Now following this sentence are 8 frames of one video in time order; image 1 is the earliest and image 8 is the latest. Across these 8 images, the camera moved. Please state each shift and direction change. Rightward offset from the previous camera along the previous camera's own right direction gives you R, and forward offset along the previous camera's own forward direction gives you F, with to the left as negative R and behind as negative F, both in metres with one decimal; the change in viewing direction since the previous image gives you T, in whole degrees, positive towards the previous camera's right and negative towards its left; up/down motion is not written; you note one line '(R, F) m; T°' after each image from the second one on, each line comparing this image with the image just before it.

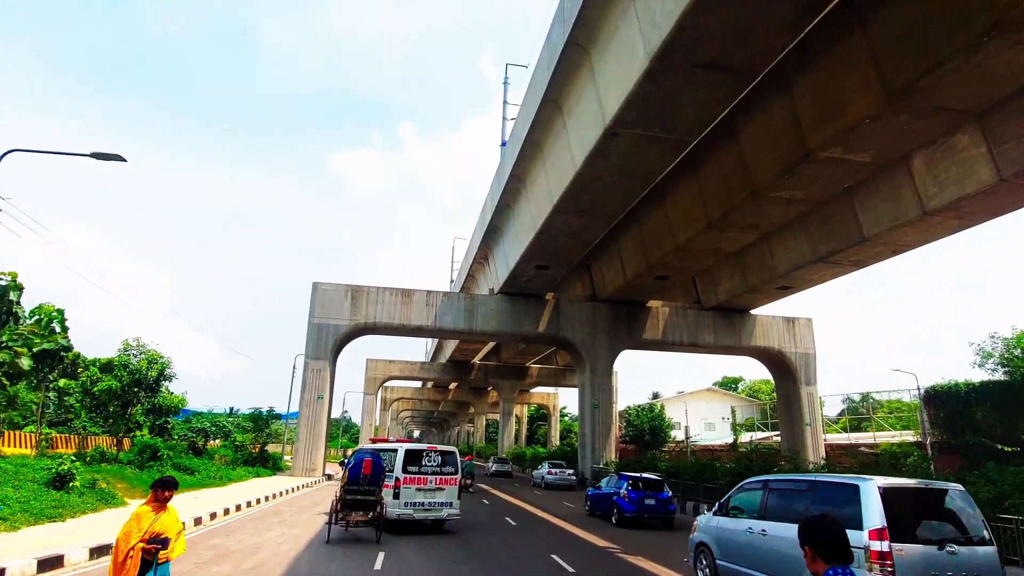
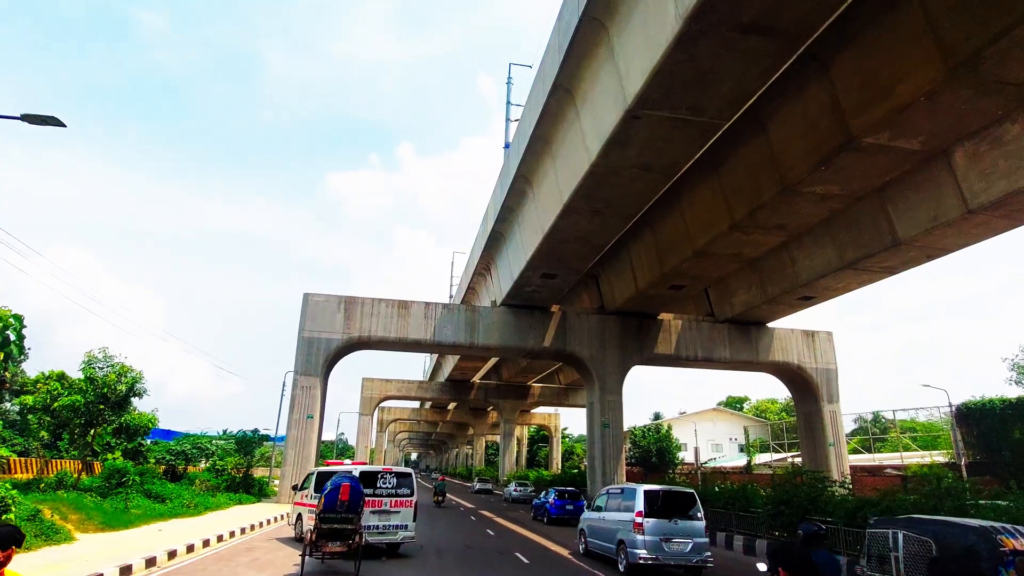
(-0.2, +1.5) m; 0°
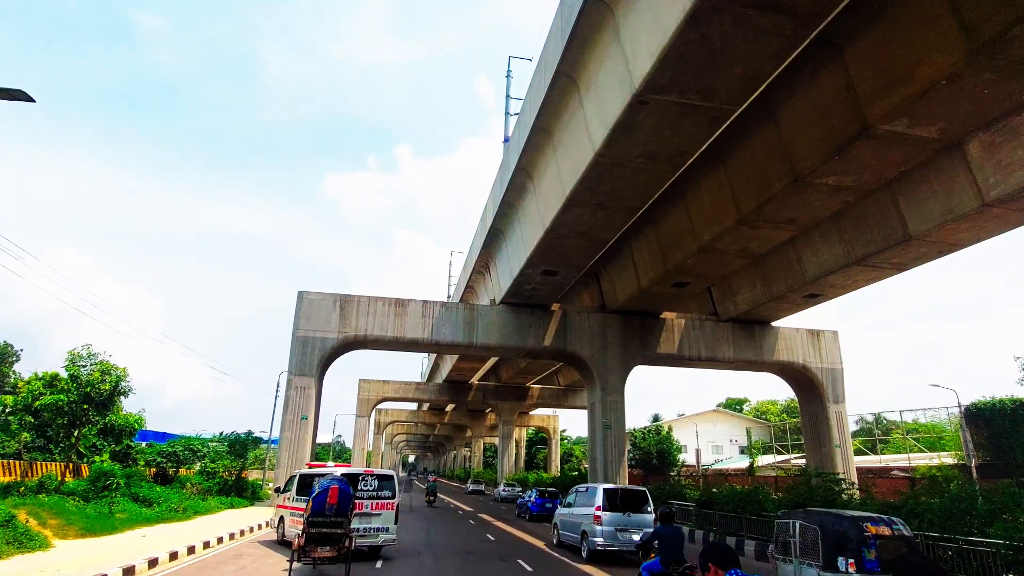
(-0.1, +0.5) m; 0°
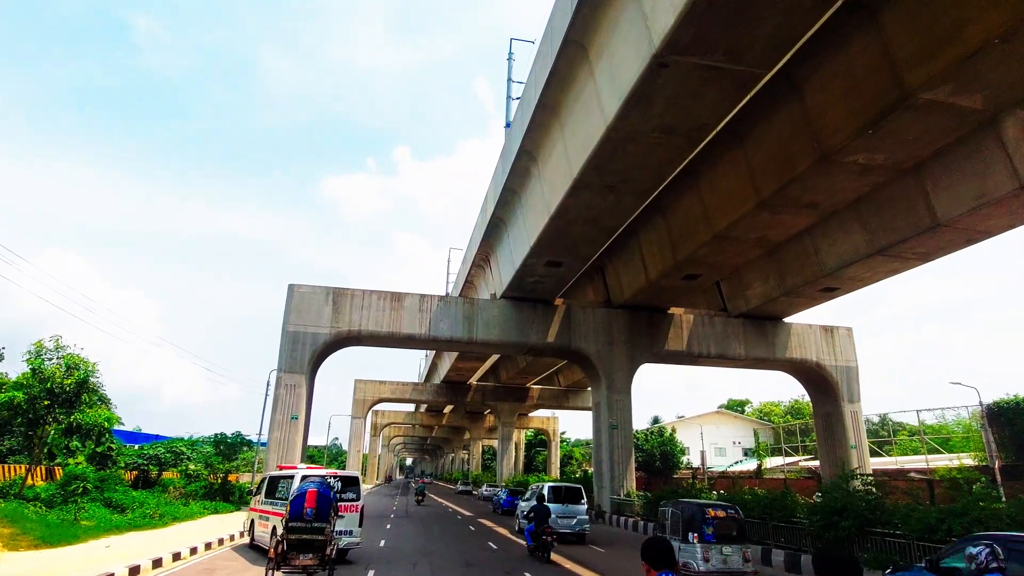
(-0.1, +1.1) m; 0°
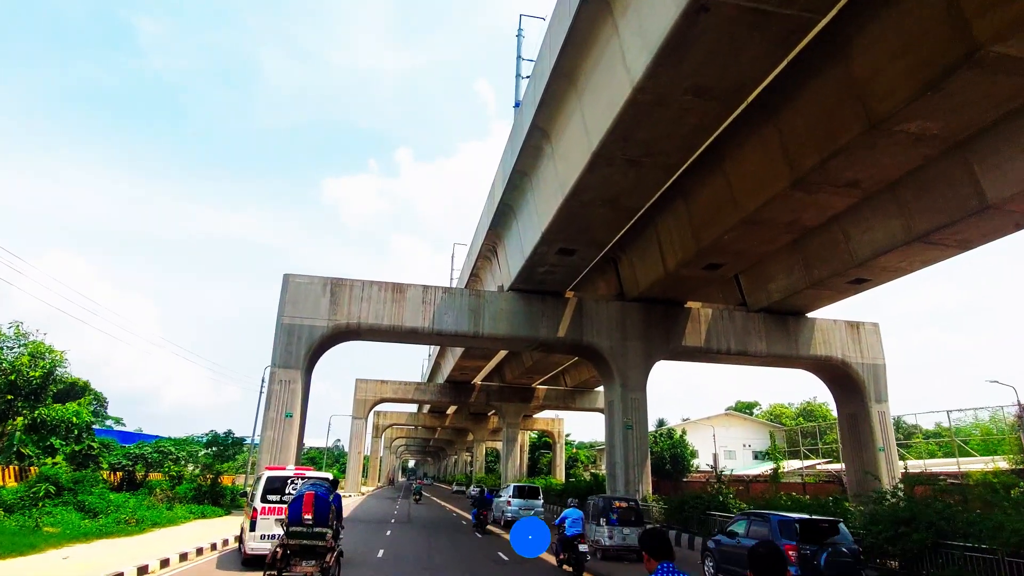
(-0.2, +1.3) m; 0°
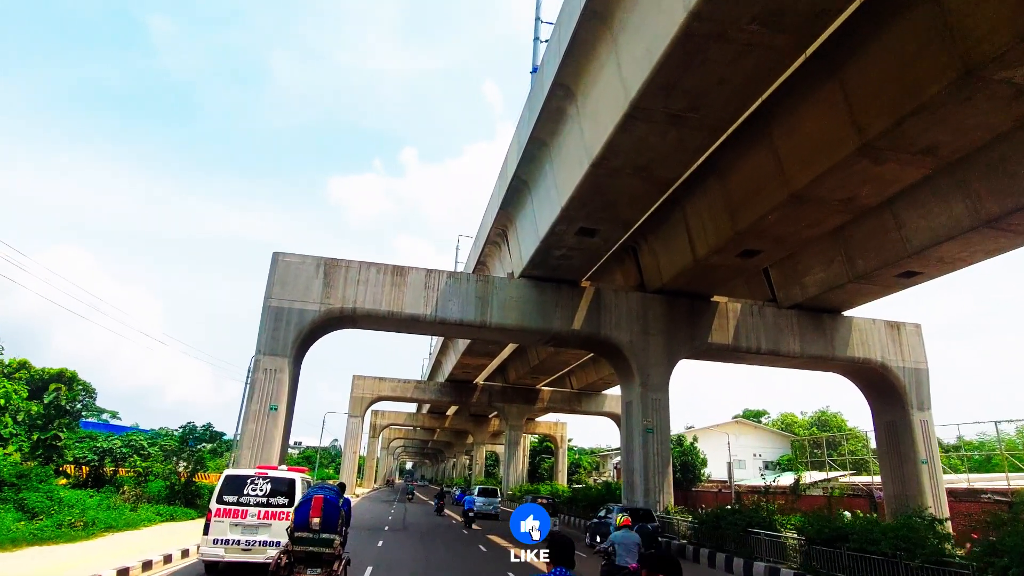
(-0.3, +1.9) m; 0°
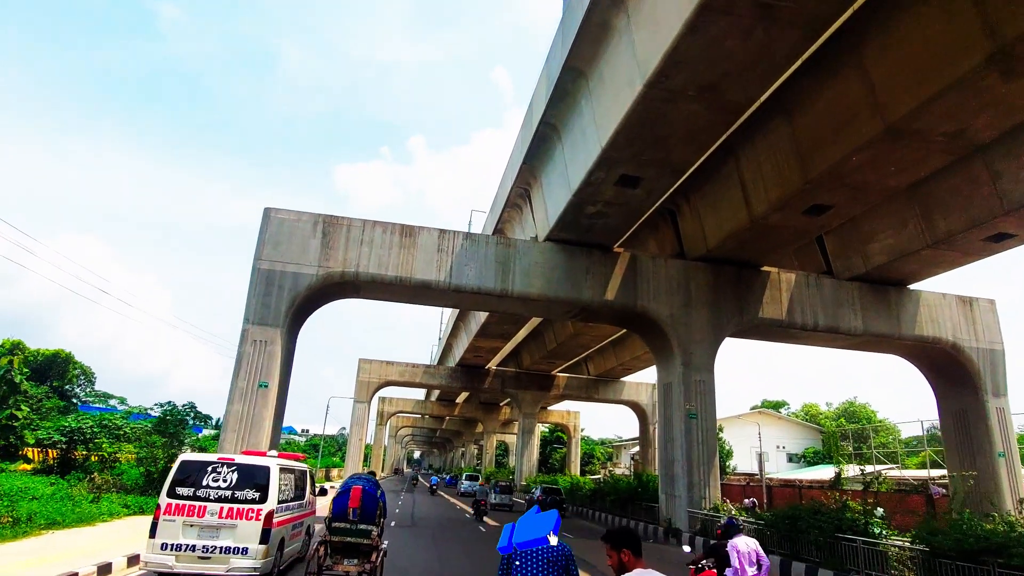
(-0.4, +2.4) m; -1°
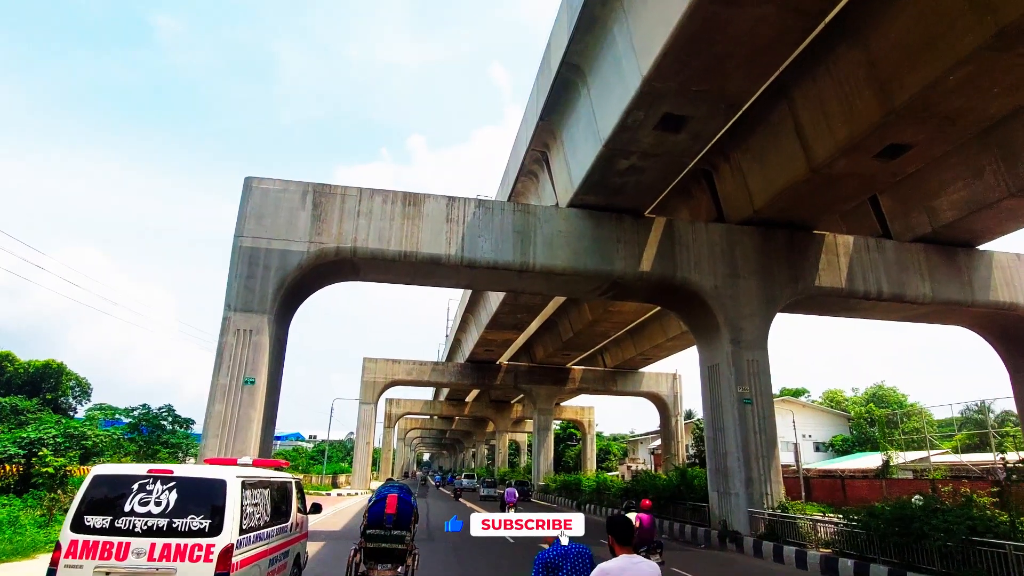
(-0.4, +2.2) m; 0°
